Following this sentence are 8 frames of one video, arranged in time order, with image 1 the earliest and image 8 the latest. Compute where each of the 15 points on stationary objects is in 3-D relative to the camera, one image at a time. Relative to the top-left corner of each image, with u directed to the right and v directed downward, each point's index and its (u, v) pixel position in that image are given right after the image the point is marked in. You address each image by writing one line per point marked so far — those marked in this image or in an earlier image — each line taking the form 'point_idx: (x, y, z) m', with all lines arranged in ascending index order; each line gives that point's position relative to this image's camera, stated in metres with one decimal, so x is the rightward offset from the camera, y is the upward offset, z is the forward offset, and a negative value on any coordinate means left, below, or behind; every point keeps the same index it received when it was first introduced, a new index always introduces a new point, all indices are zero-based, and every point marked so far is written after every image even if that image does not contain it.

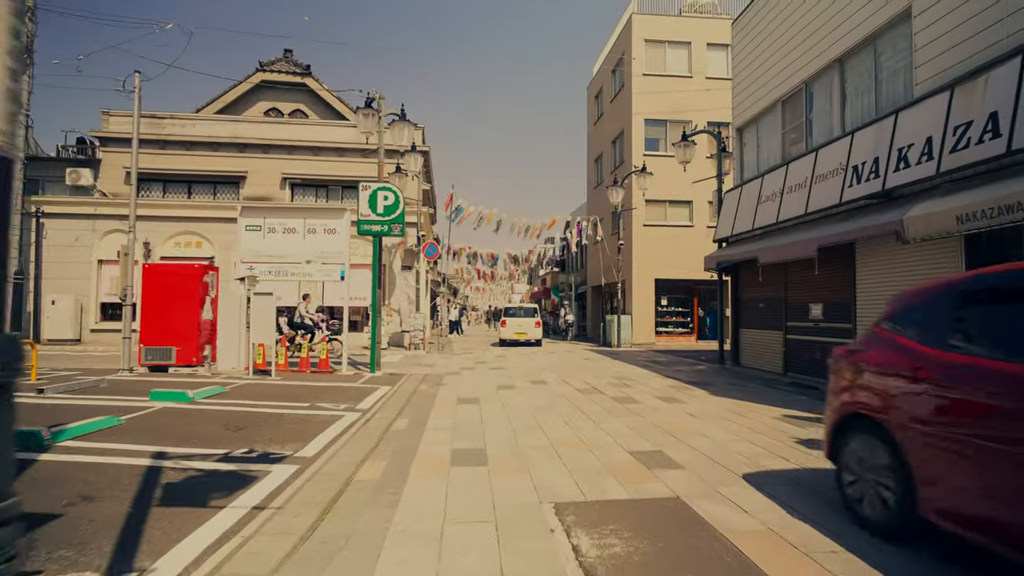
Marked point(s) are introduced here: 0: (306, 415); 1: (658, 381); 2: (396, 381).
0: (-3.1, -1.9, +8.7) m
1: (+3.2, -2.1, +12.8) m
2: (-2.6, -2.1, +13.0) m
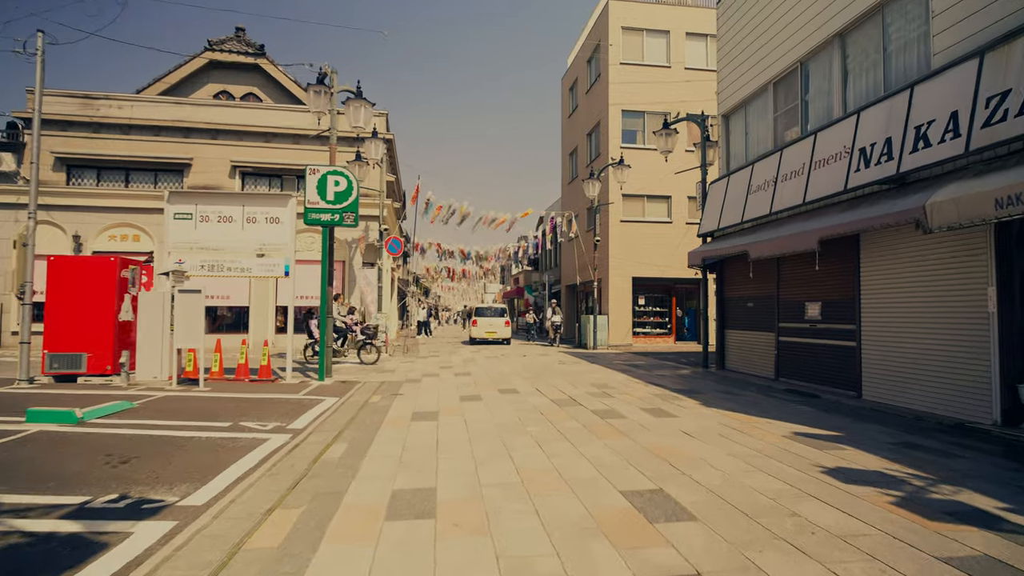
0: (-3.5, -1.8, +7.1) m
1: (+2.6, -2.0, +11.5) m
2: (-3.3, -2.0, +11.4) m
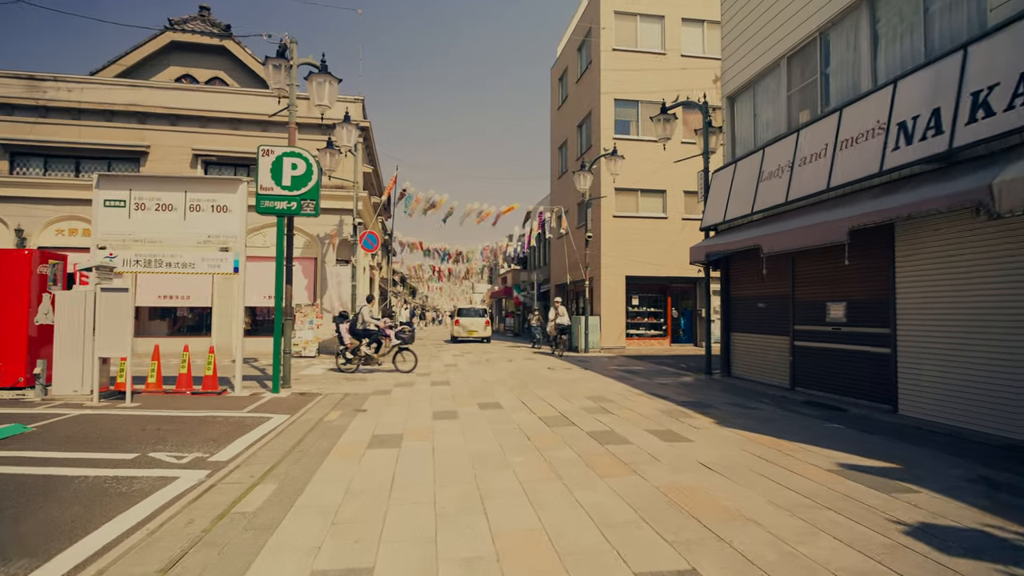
0: (-3.8, -1.8, +5.5) m
1: (+2.3, -2.0, +10.0) m
2: (-3.6, -2.0, +9.9) m
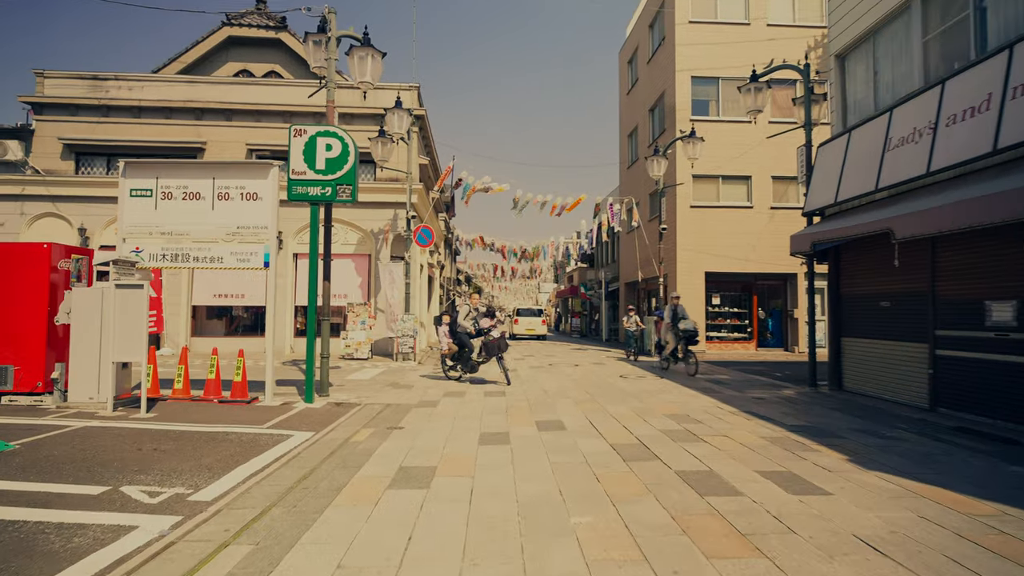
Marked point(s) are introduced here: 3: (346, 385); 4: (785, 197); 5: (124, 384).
0: (-3.3, -1.8, +4.3) m
1: (+3.2, -1.9, +8.1) m
2: (-2.6, -1.9, +8.6) m
3: (-3.3, -1.9, +11.1) m
4: (+9.0, +3.0, +18.3) m
5: (-6.0, -1.5, +9.0) m
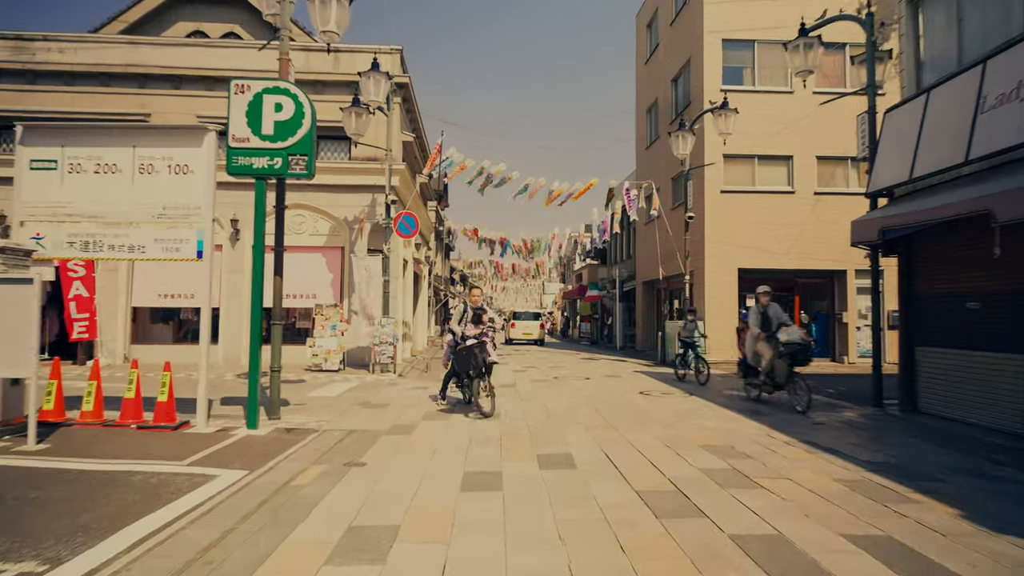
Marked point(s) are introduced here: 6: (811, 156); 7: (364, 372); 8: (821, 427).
0: (-3.4, -1.7, +2.3) m
1: (+3.1, -1.9, +6.1) m
2: (-2.7, -1.9, +6.6) m
3: (-3.3, -1.9, +9.1) m
4: (+9.1, +3.0, +16.3) m
5: (-6.1, -1.4, +7.1) m
6: (+8.5, +3.8, +16.6) m
7: (-3.7, -2.1, +14.2) m
8: (+4.4, -1.9, +8.2) m
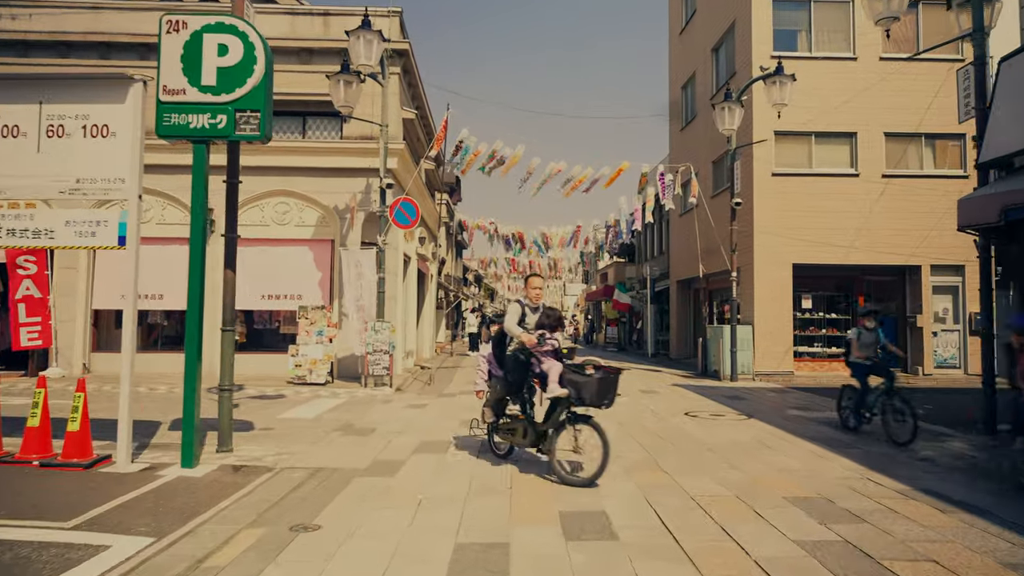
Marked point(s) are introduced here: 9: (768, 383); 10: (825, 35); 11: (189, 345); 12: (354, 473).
0: (-3.5, -1.6, +0.6) m
1: (+3.2, -1.8, +4.1) m
2: (-2.6, -1.8, +4.9) m
3: (-3.1, -1.9, +7.4) m
4: (+9.4, +3.0, +14.2) m
5: (-5.9, -1.4, +5.4) m
6: (+8.9, +3.8, +14.5) m
7: (-3.3, -2.1, +12.5) m
8: (+4.5, -1.9, +6.3) m
9: (+5.9, -2.2, +13.3) m
10: (+7.7, +6.3, +14.4) m
11: (-3.4, -0.6, +6.4) m
12: (-1.6, -1.8, +5.9) m
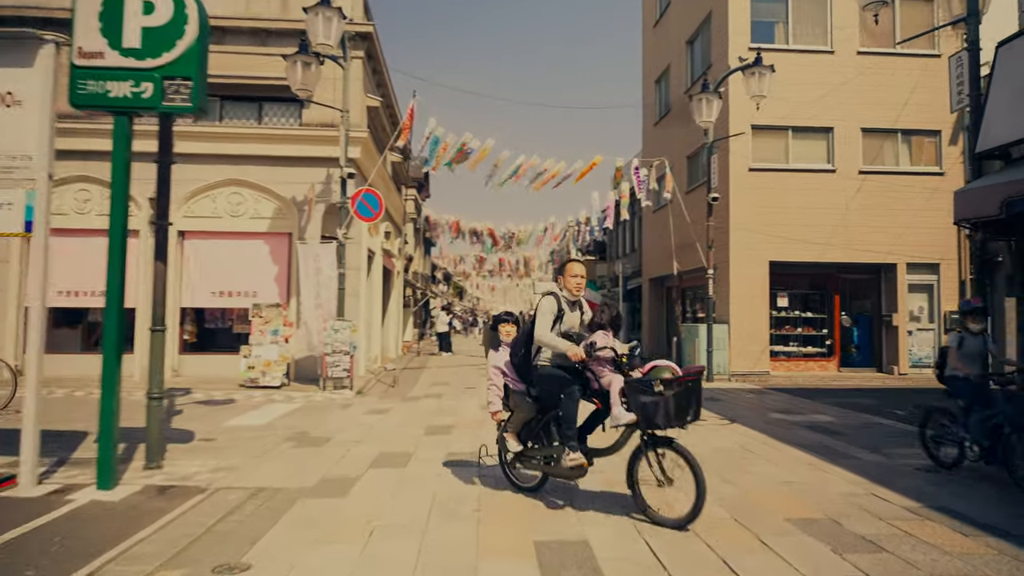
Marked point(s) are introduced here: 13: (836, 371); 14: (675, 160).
0: (-3.5, -1.6, -0.2) m
1: (+3.0, -1.8, +3.7) m
2: (-2.8, -1.8, +4.1) m
3: (-3.5, -1.8, +6.6) m
4: (+8.7, +3.1, +14.0) m
5: (-6.2, -1.3, +4.5) m
6: (+8.2, +3.9, +14.3) m
7: (-4.0, -2.0, +11.7) m
8: (+4.2, -1.9, +5.9) m
9: (+5.2, -2.1, +13.0) m
10: (+7.0, +6.3, +14.2) m
11: (-3.7, -0.5, +5.6) m
12: (-1.9, -1.8, +5.2) m
13: (+7.8, -2.1, +14.0) m
14: (+4.8, +3.7, +17.9) m
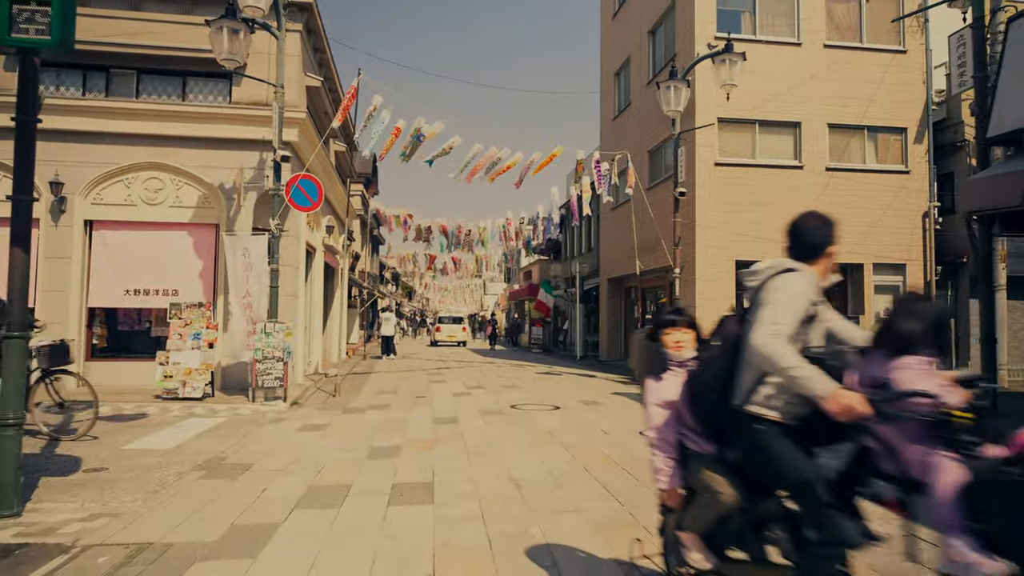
0: (-3.3, -1.5, -1.5) m
1: (+2.9, -1.8, +2.9) m
2: (-3.0, -1.8, +2.9) m
3: (-3.9, -1.8, +5.3) m
4: (+7.7, +3.1, +13.7) m
5: (-6.4, -1.3, +3.0) m
6: (+7.1, +3.8, +14.0) m
7: (-4.7, -2.0, +10.3) m
8: (+3.9, -1.9, +5.2) m
9: (+4.3, -2.1, +12.4) m
10: (+6.0, +6.3, +13.7) m
11: (-4.0, -0.5, +4.3) m
12: (-2.1, -1.8, +4.1) m
13: (+6.8, -2.1, +13.6) m
14: (+3.5, +3.7, +17.3) m
